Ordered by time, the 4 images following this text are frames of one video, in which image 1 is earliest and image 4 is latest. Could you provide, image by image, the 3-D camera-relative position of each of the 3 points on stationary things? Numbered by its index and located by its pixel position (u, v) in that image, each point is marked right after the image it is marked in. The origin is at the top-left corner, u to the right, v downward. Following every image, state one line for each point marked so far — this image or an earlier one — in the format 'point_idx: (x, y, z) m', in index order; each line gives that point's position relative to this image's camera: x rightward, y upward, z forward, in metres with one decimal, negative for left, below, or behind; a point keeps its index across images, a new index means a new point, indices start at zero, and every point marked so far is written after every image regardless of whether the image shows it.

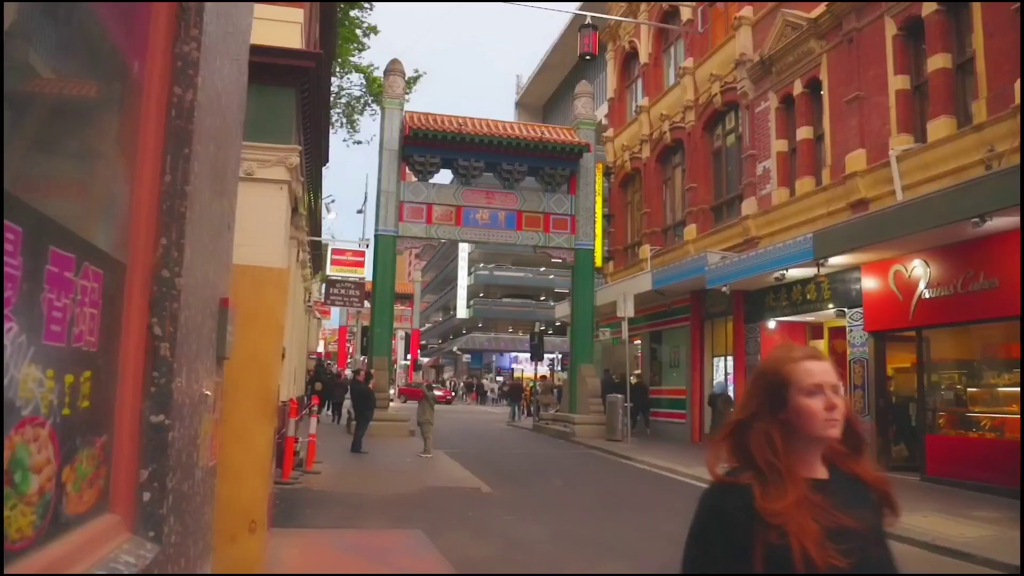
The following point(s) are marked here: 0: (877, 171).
0: (+6.4, +2.0, +14.0) m
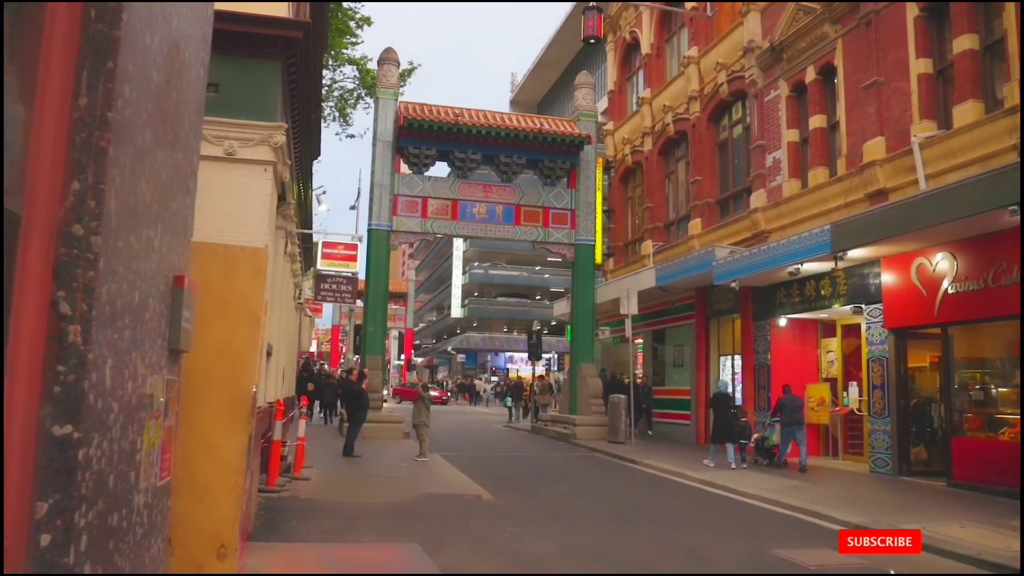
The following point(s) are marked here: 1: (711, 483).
0: (+6.4, +2.1, +13.3) m
1: (+3.3, -3.2, +13.2) m
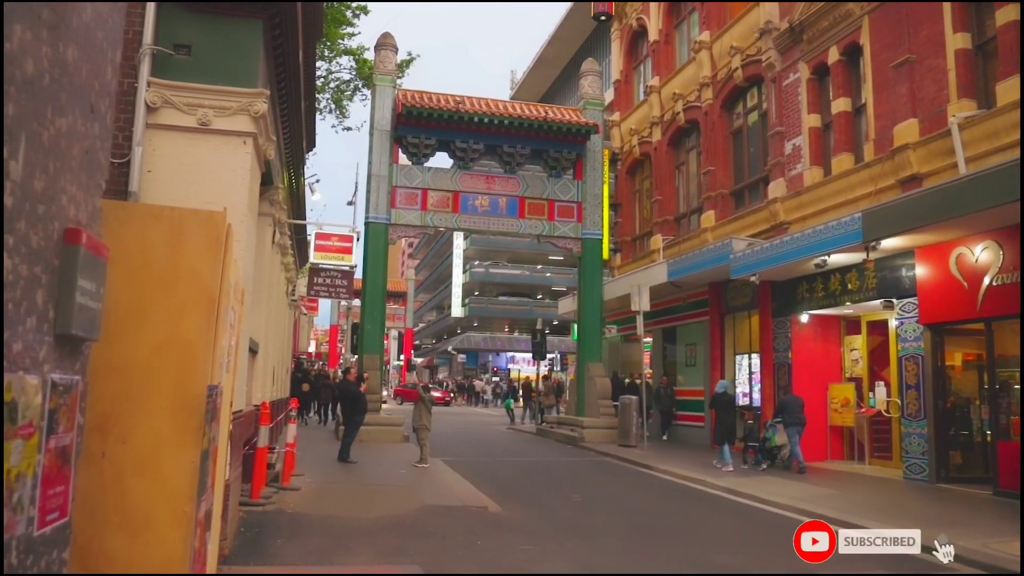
0: (+6.5, +2.2, +12.4) m
1: (+3.4, -3.1, +12.2) m
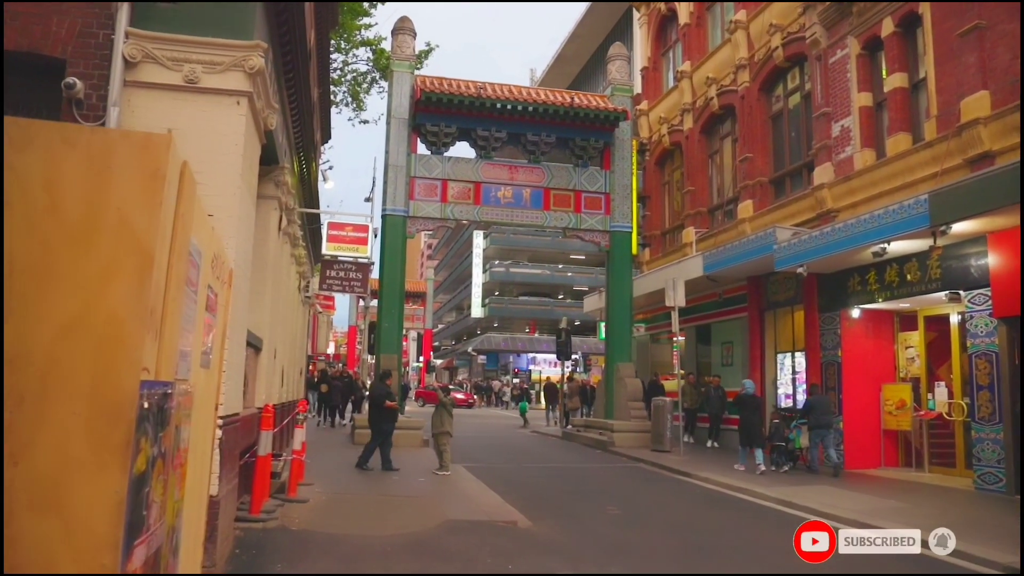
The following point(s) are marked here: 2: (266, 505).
0: (+6.9, +2.4, +11.2) m
1: (+3.8, -3.0, +11.1) m
2: (-2.6, -2.3, +8.5) m
